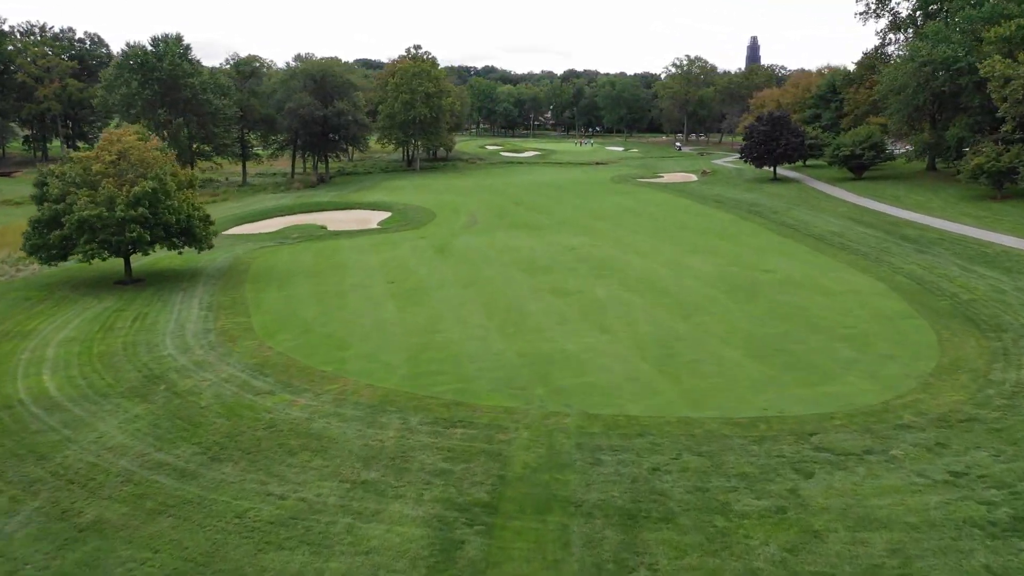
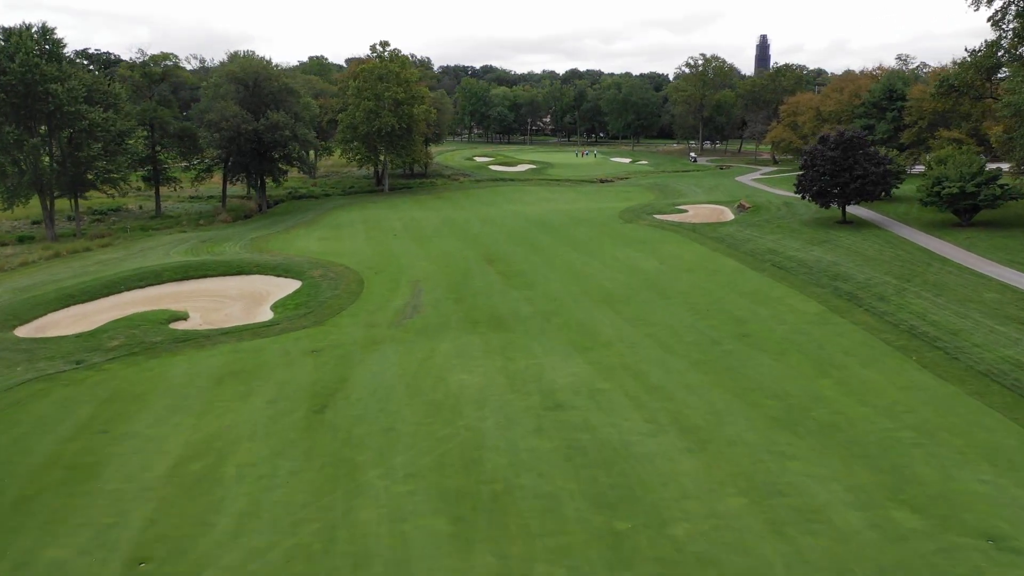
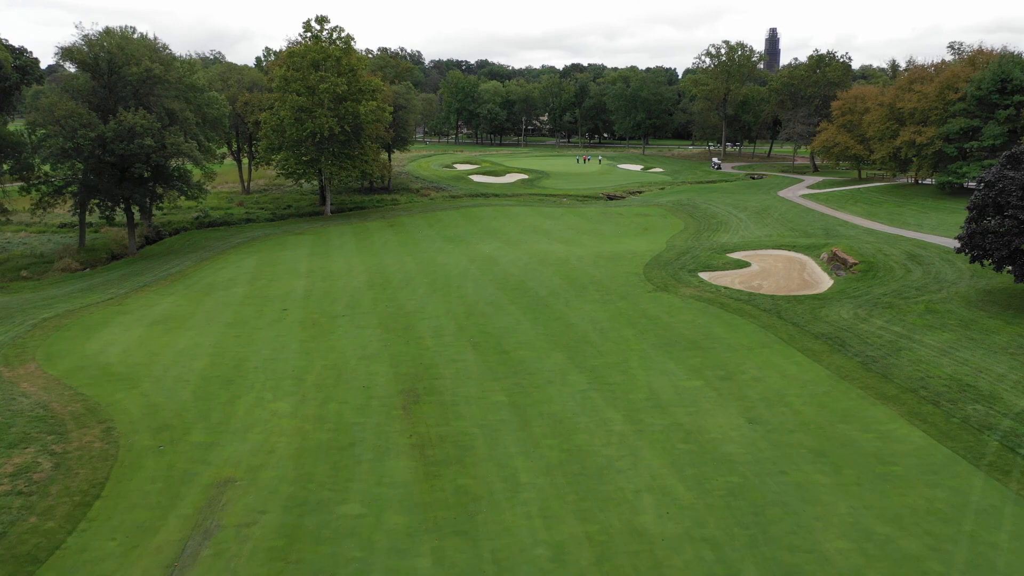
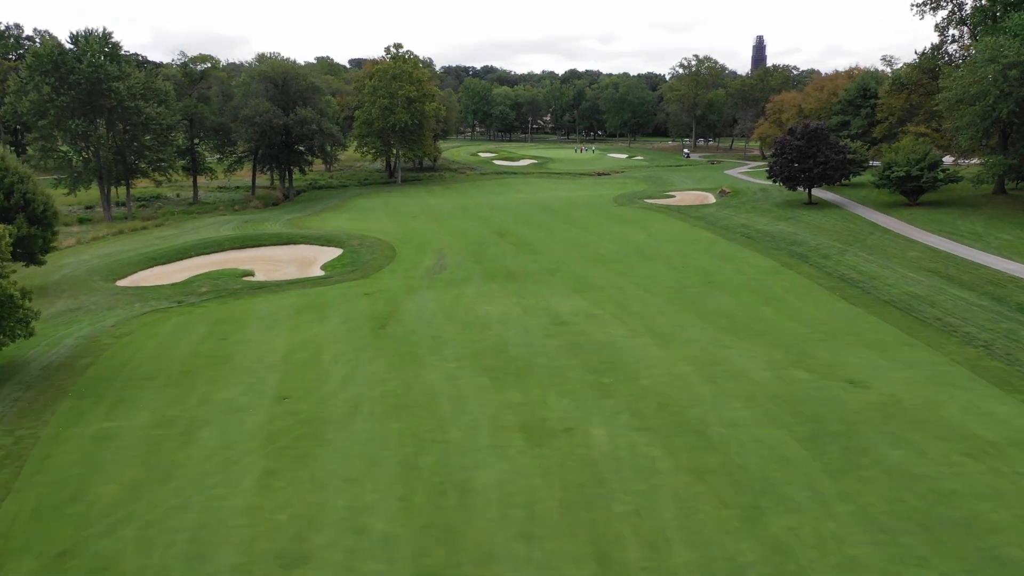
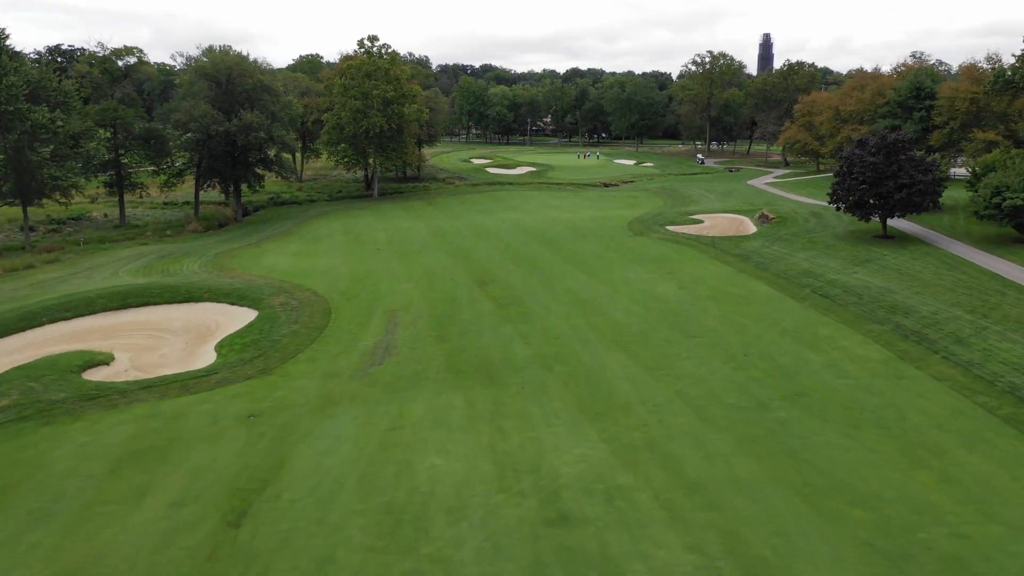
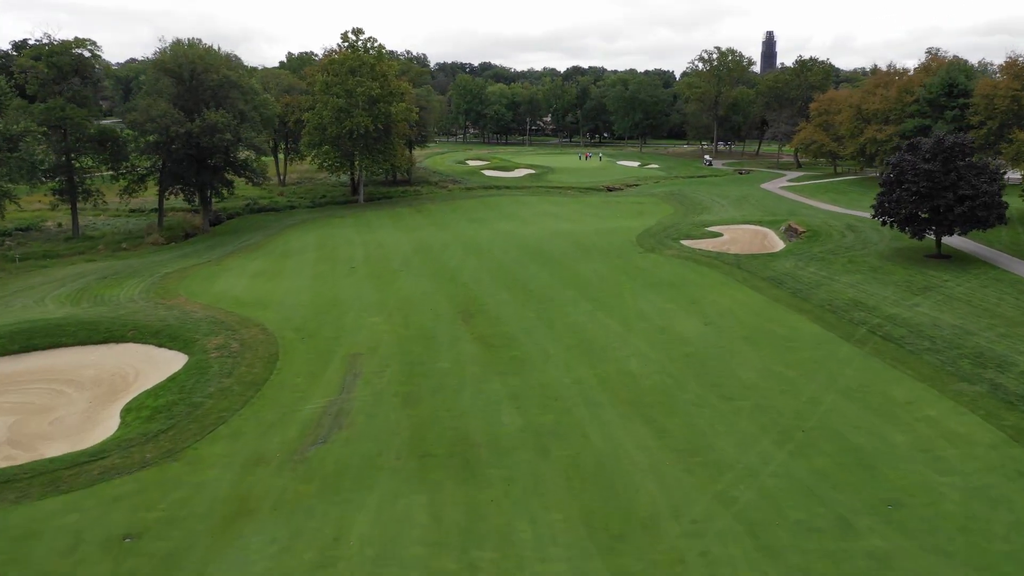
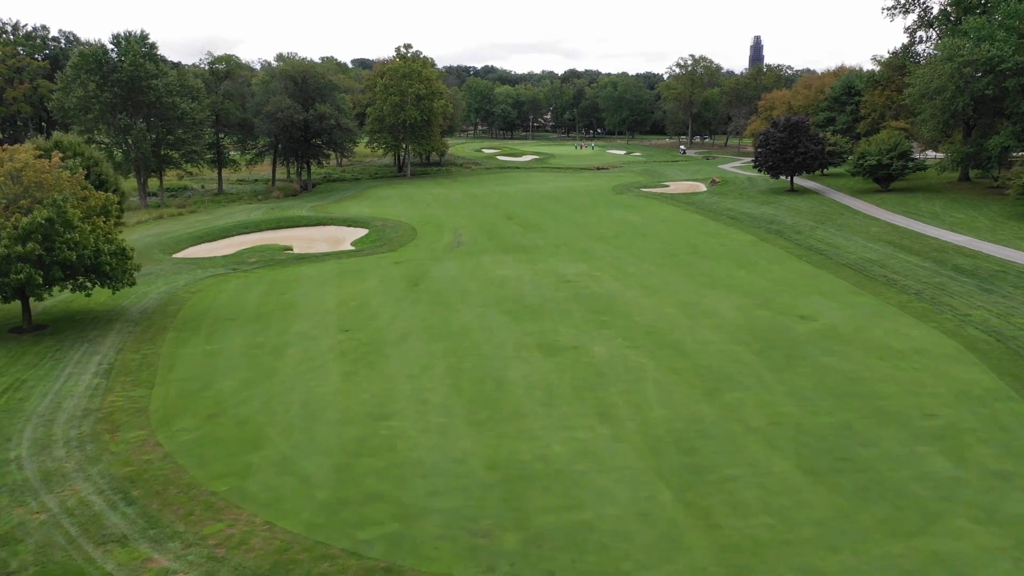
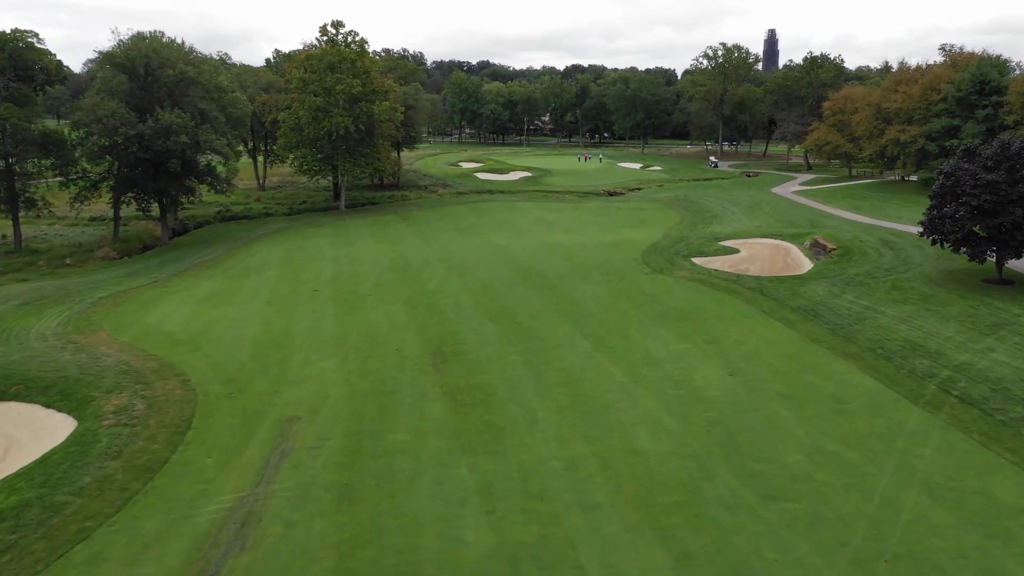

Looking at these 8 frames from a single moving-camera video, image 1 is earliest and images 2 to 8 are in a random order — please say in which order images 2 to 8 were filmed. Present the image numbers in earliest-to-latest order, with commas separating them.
7, 4, 2, 5, 6, 8, 3
